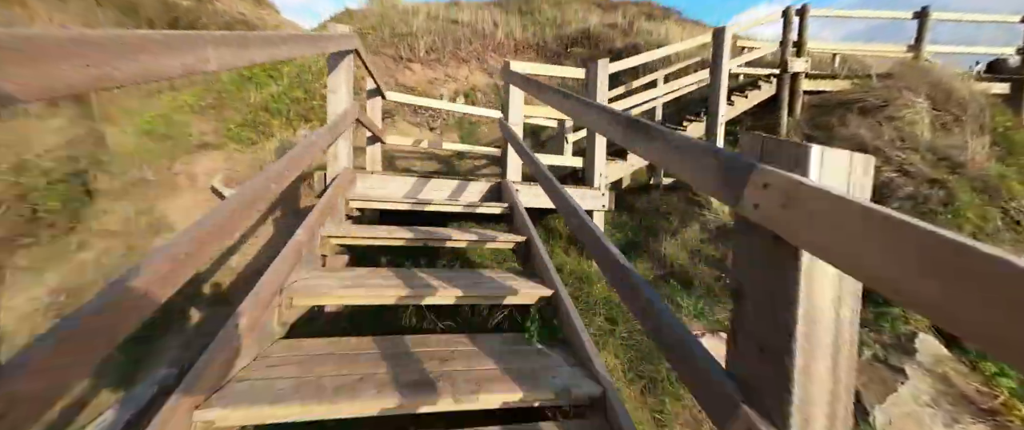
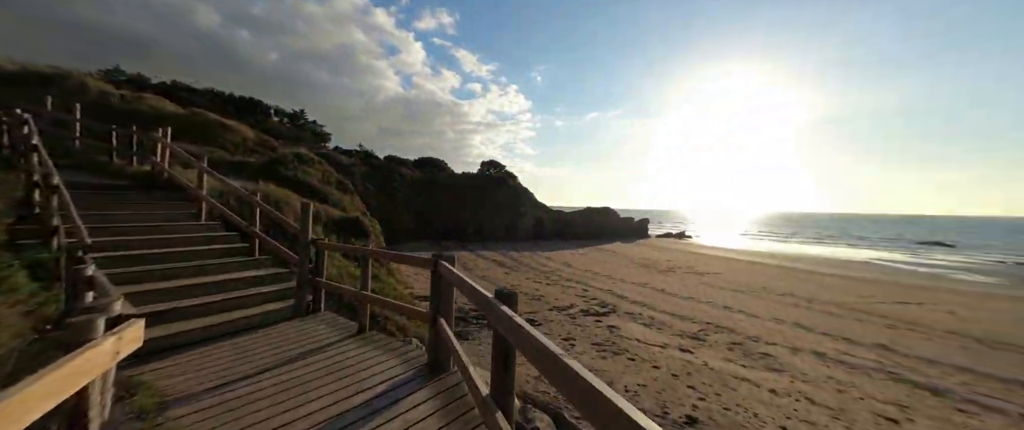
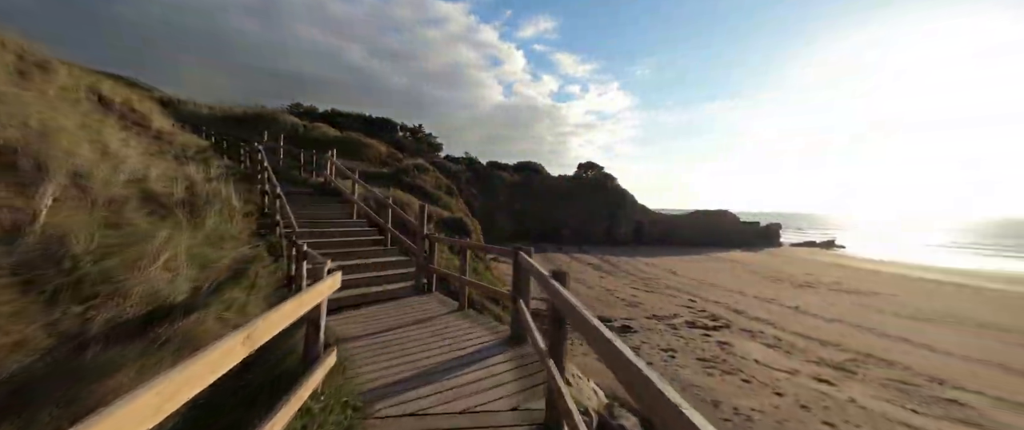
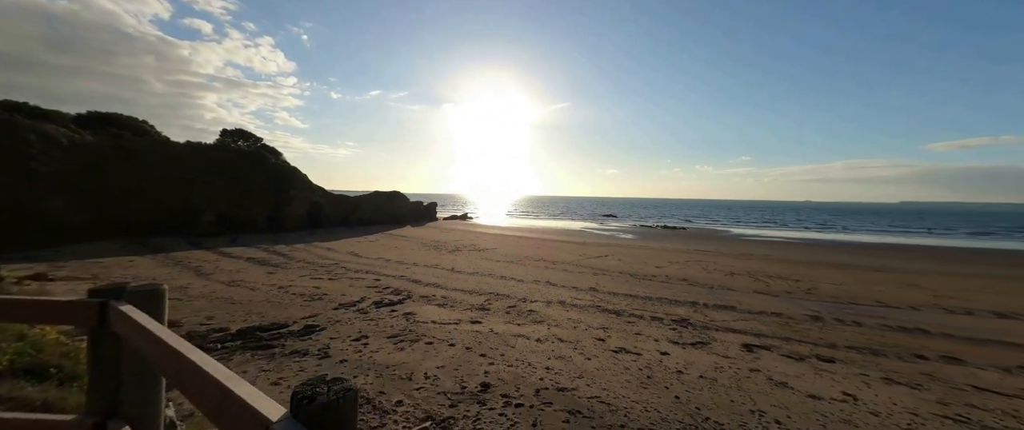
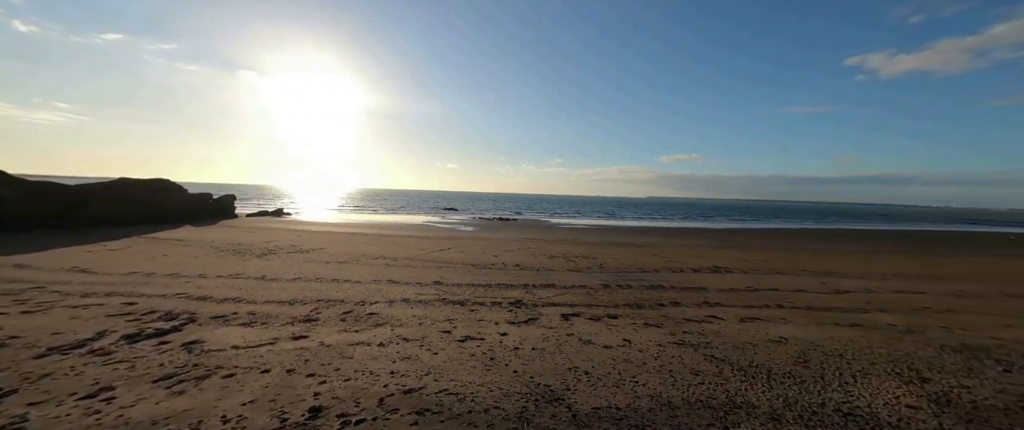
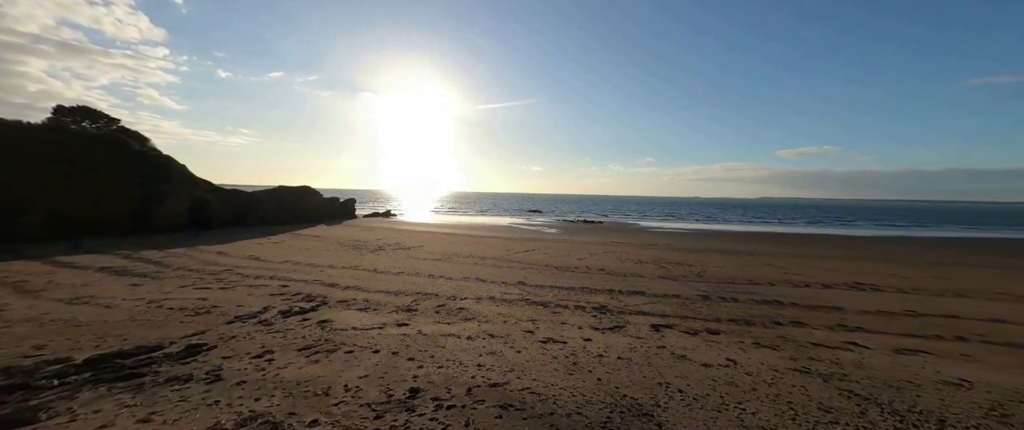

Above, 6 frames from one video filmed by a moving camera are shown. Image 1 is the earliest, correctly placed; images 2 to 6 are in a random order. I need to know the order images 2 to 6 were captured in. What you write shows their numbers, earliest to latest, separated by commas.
3, 2, 4, 6, 5
